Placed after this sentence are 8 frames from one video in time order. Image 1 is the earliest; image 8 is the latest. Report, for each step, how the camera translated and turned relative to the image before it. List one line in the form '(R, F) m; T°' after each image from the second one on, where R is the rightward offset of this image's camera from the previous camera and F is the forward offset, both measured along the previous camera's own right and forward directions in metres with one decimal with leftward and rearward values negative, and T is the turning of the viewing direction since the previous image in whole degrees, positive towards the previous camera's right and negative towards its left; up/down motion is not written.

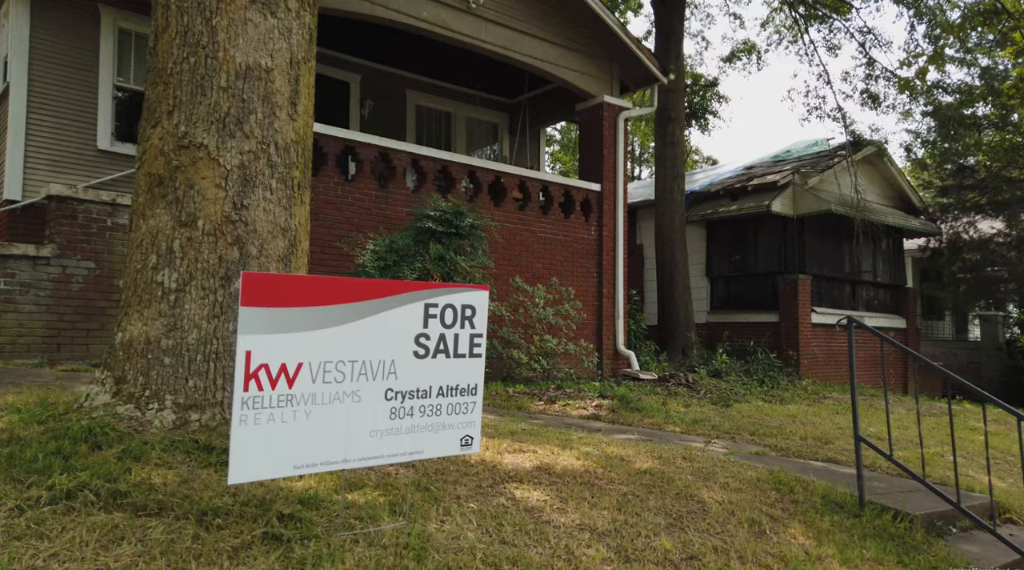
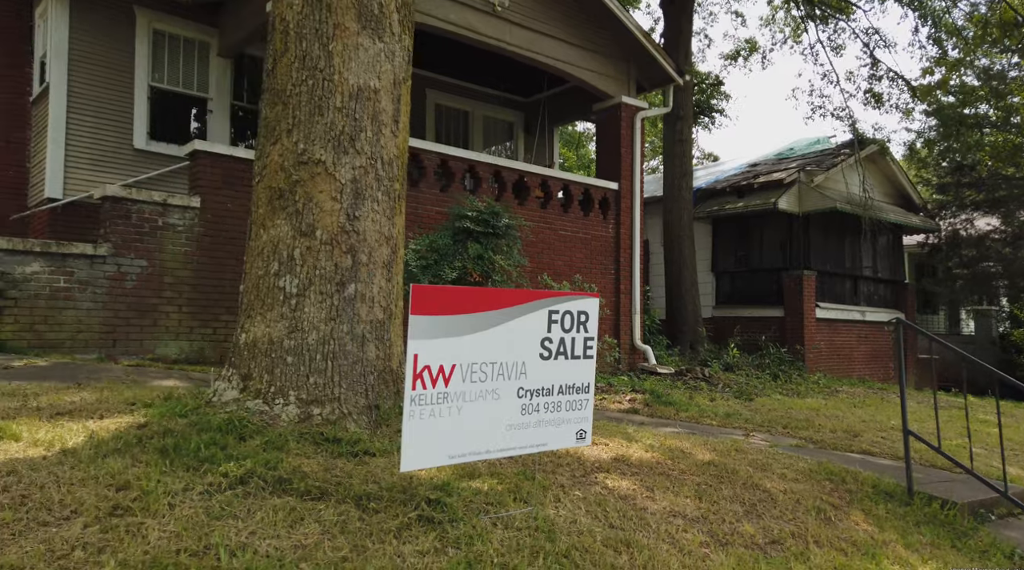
(-0.5, -0.3) m; +1°
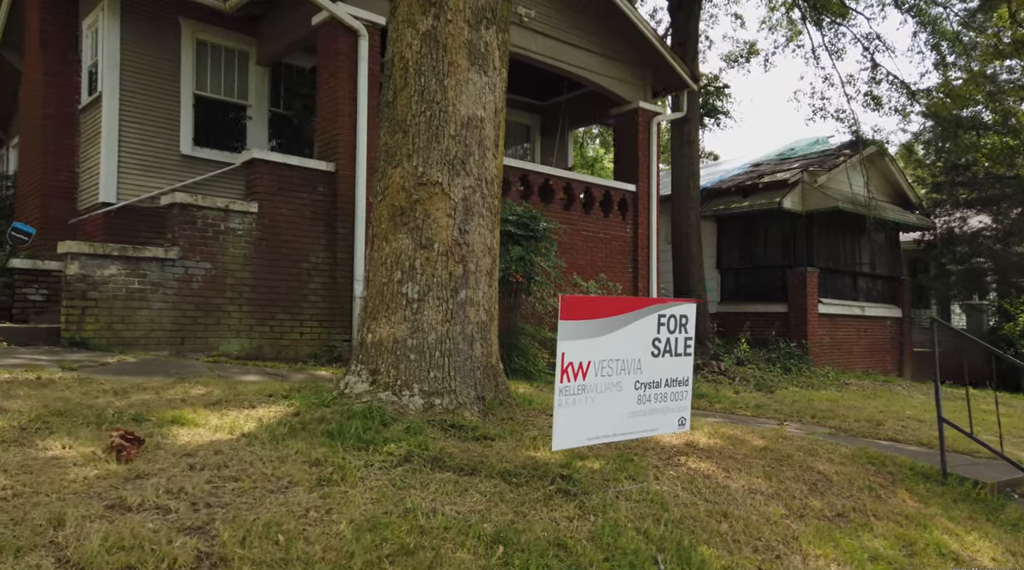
(-0.6, -0.5) m; +1°
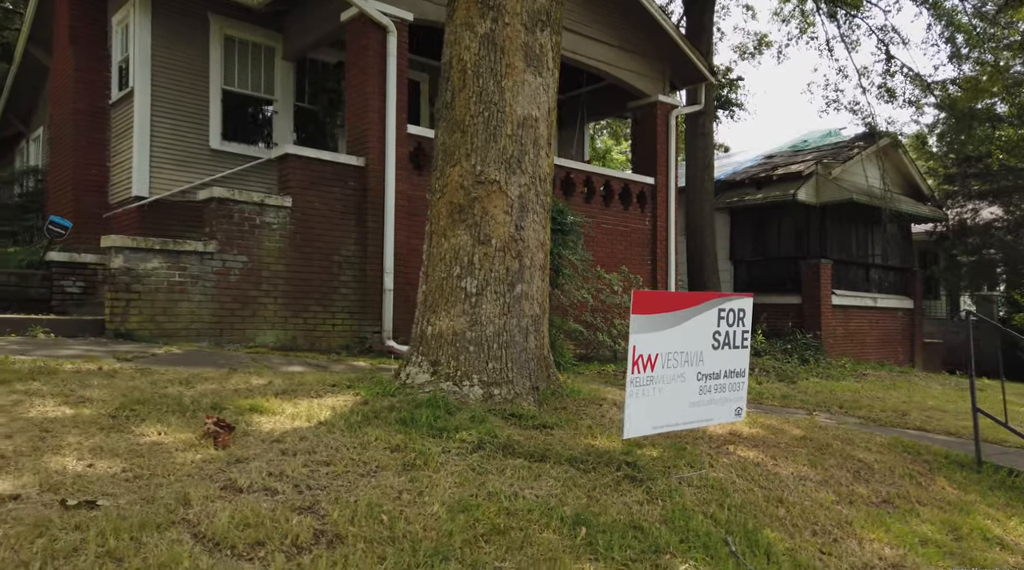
(-0.3, -0.2) m; 0°
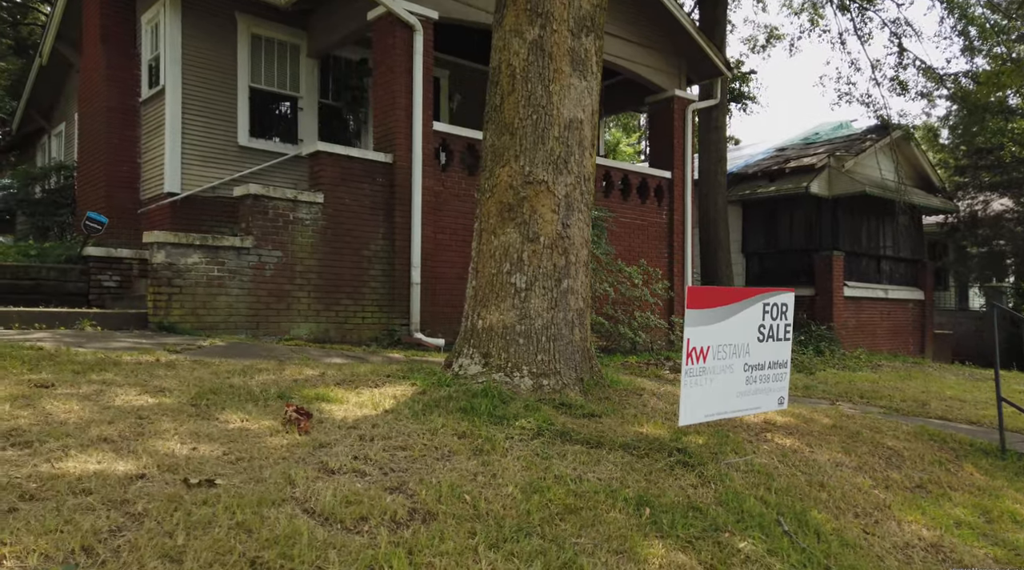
(-0.2, -0.2) m; 0°
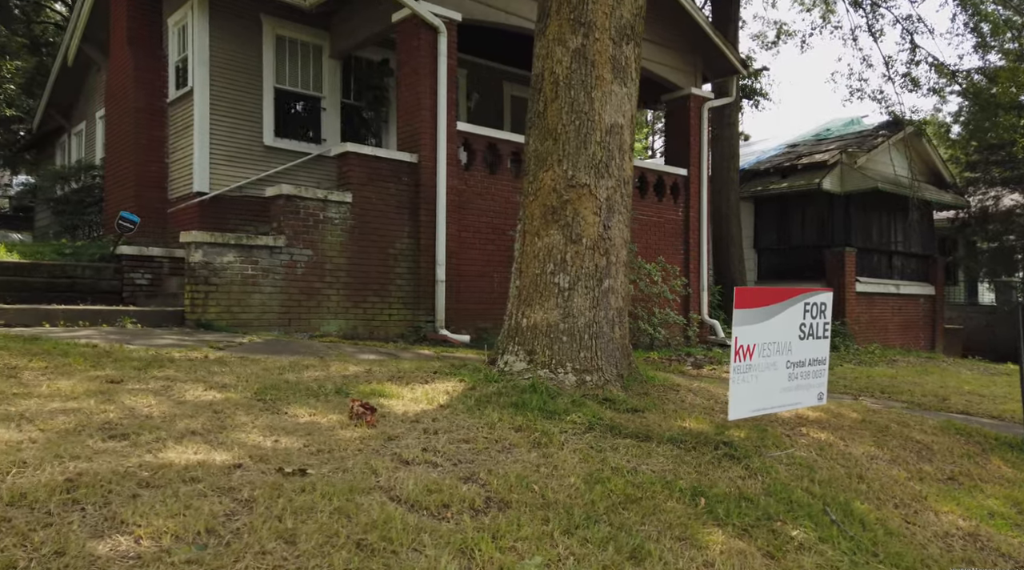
(-0.2, -0.2) m; 0°
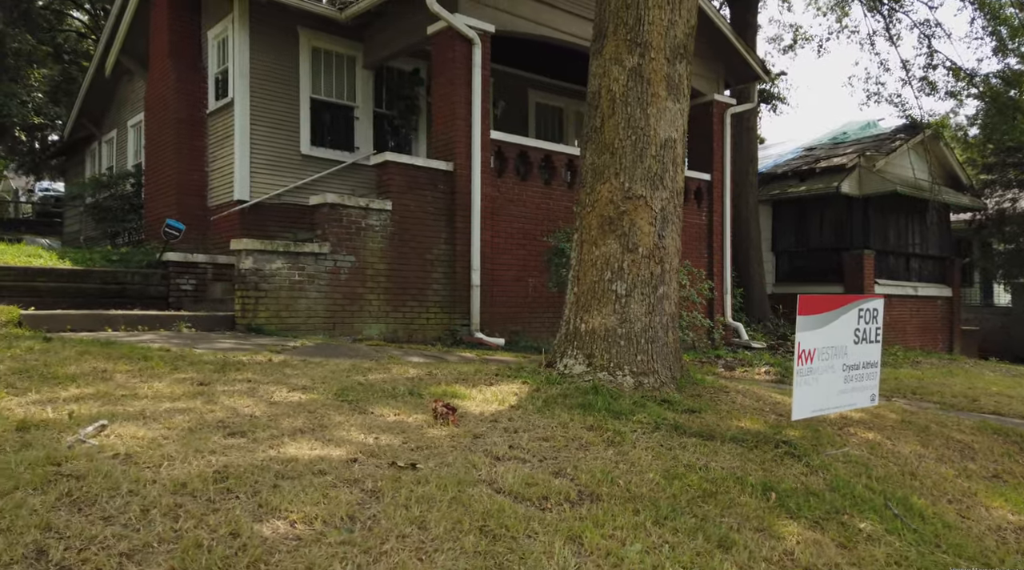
(-0.3, -0.2) m; -1°
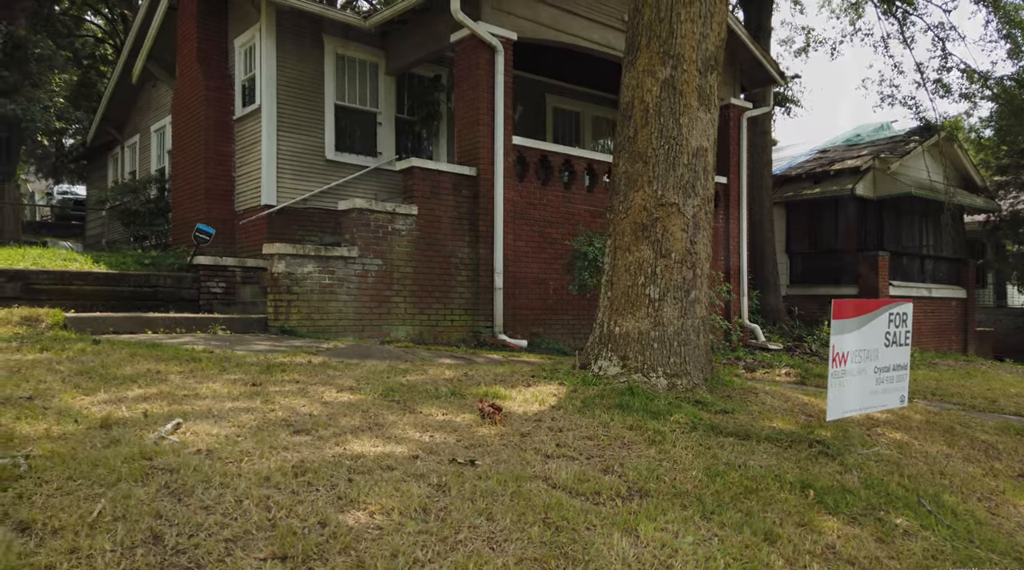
(-0.2, -0.2) m; -1°
